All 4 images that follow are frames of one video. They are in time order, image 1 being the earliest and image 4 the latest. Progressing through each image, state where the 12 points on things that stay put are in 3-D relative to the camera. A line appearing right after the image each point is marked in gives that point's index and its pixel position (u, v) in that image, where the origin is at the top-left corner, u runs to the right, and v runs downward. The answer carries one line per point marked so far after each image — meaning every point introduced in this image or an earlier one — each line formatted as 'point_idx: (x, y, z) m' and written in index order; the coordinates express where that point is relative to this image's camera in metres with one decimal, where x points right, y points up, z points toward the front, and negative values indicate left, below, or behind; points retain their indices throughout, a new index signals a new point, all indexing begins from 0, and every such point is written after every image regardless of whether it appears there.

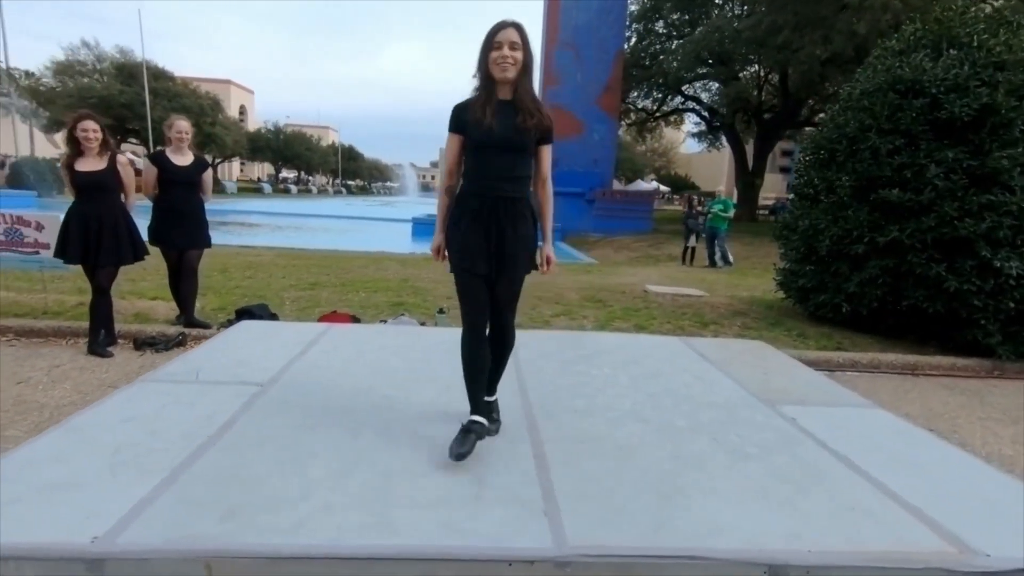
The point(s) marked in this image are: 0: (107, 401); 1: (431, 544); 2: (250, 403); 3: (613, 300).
0: (-2.3, -0.6, +3.0) m
1: (-0.3, -0.9, +1.9) m
2: (-1.5, -0.6, +3.0) m
3: (+1.5, -0.2, +8.3) m
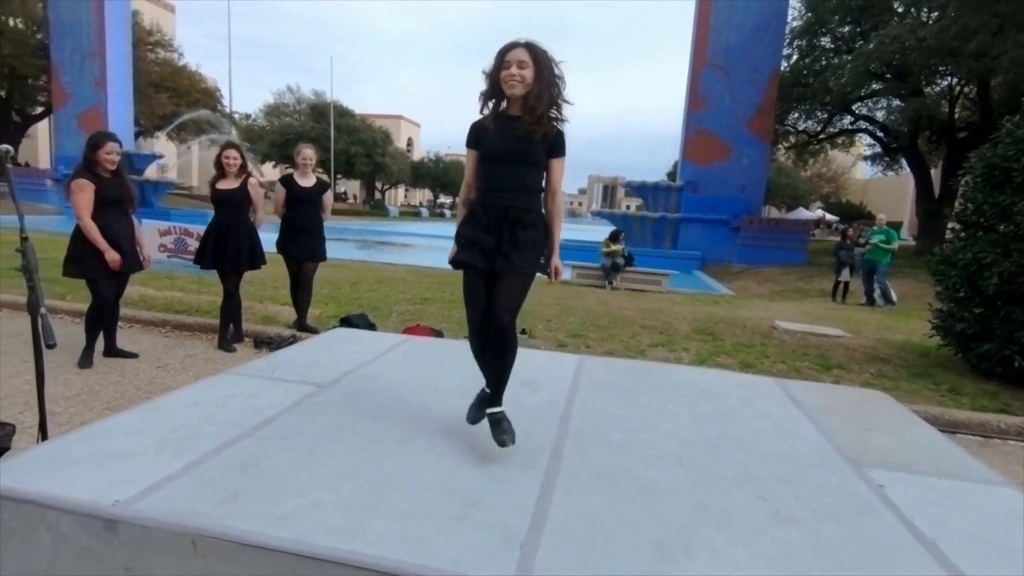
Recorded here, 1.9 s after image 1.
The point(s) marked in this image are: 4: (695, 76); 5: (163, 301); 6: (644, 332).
0: (-2.0, -0.6, +3.5) m
1: (-0.5, -0.9, +1.9) m
2: (-1.3, -0.7, +3.3) m
3: (+3.0, -0.6, +7.6) m
4: (+6.7, +7.5, +19.6) m
5: (-4.4, -0.2, +6.9) m
6: (+1.7, -0.6, +7.3) m
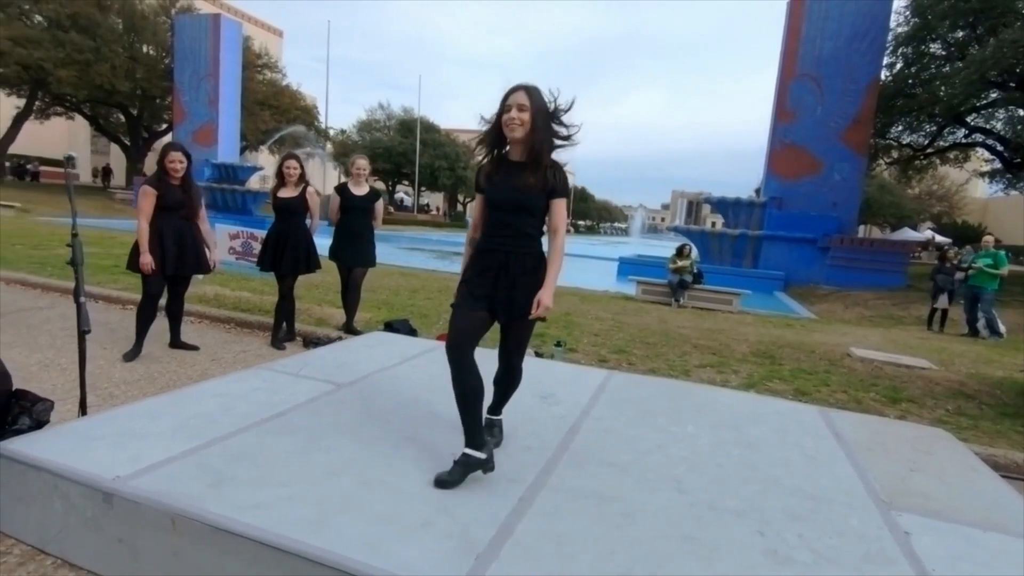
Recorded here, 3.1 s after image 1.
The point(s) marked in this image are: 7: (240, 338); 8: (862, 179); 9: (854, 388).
0: (-2.0, -0.6, +3.7) m
1: (-0.6, -0.9, +2.0) m
2: (-1.2, -0.7, +3.4) m
3: (+3.6, -0.9, +7.1) m
4: (+9.2, +6.7, +18.6) m
5: (-3.8, -0.1, +7.5) m
6: (+2.3, -0.8, +7.0) m
7: (-3.0, -0.6, +6.1) m
8: (+11.5, +3.6, +18.1) m
9: (+3.6, -1.1, +5.9) m
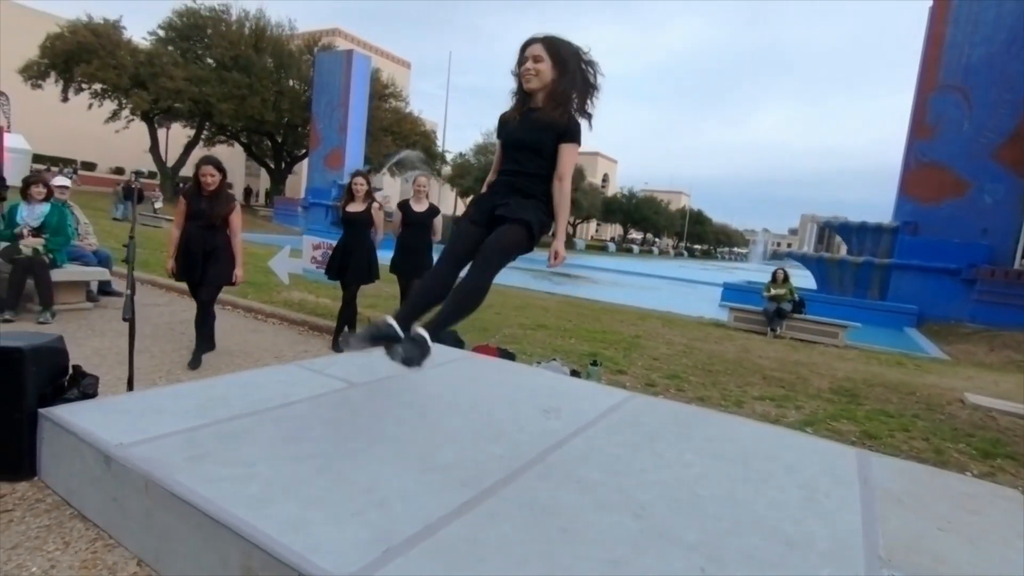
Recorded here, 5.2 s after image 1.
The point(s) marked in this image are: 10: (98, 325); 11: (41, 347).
0: (-1.9, -0.6, +4.1) m
1: (-1.0, -0.9, +2.1) m
2: (-1.3, -0.7, +3.7) m
3: (+4.2, -1.3, +6.4) m
4: (+12.3, +5.7, +16.8) m
5: (-3.0, -0.2, +8.2) m
6: (+2.9, -1.1, +6.4) m
7: (-2.5, -0.6, +6.6) m
8: (+14.3, +2.5, +15.7) m
9: (+4.0, -1.4, +5.1) m
10: (-4.8, -0.4, +6.4) m
11: (-2.6, -0.3, +3.0) m
